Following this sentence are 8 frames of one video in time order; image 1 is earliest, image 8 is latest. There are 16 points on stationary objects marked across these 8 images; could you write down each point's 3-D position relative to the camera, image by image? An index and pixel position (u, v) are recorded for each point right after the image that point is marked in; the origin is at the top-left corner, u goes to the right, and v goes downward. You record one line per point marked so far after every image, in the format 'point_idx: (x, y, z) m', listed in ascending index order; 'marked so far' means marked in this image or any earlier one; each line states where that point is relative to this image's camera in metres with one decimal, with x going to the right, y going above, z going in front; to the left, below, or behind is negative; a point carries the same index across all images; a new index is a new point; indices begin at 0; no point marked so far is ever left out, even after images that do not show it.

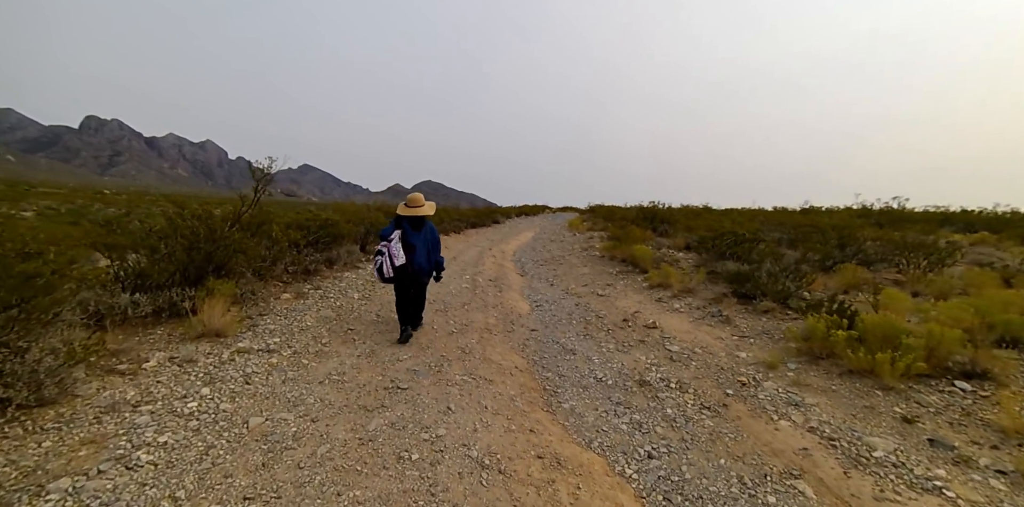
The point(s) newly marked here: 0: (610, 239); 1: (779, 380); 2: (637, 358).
0: (+4.0, +0.6, +18.3) m
1: (+3.3, -1.6, +5.5) m
2: (+1.8, -1.5, +6.5) m
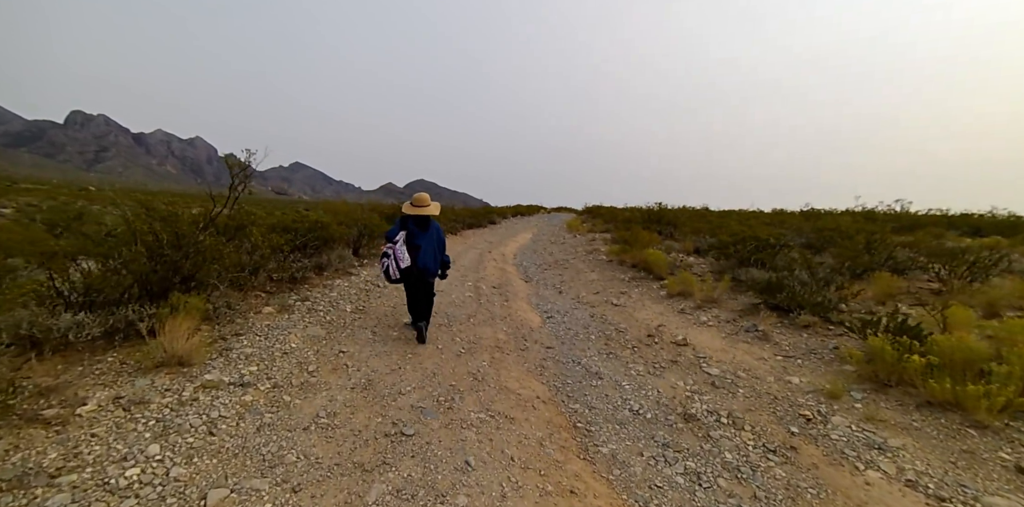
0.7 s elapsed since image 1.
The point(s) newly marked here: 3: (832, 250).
0: (+4.0, +0.5, +17.5) m
1: (+3.5, -1.7, +4.7) m
2: (+2.0, -1.6, +5.7) m
3: (+7.8, +0.1, +11.0) m
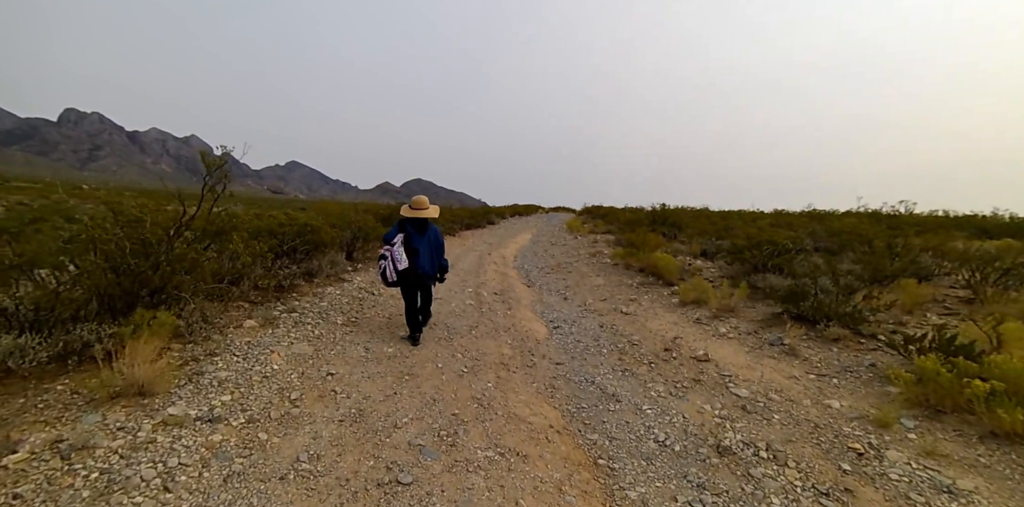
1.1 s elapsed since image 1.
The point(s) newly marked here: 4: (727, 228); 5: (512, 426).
0: (+4.1, +0.4, +17.0) m
1: (+3.6, -1.8, +4.2) m
2: (+2.1, -1.7, +5.1) m
3: (+7.9, 0.0, +10.5) m
4: (+8.9, +1.0, +18.6) m
5: (0.0, -1.6, +4.3) m
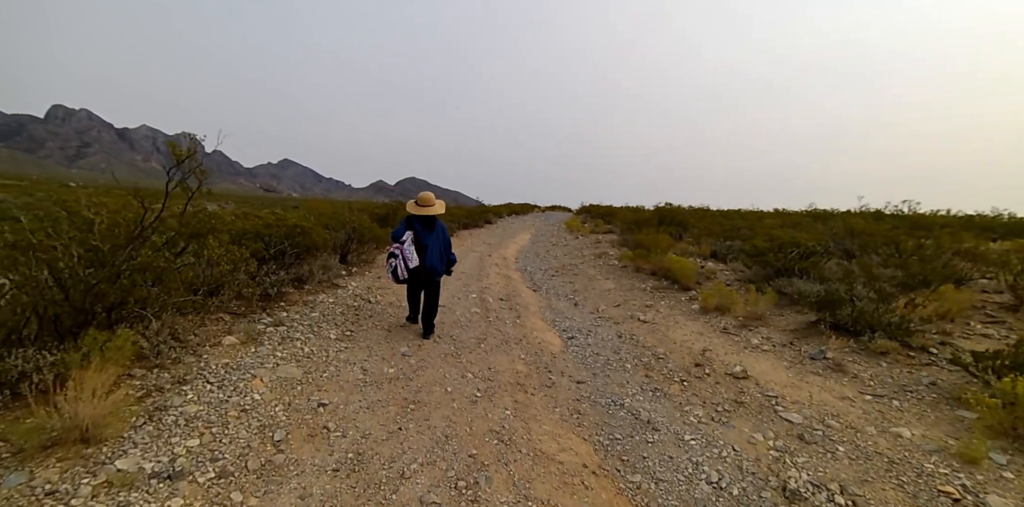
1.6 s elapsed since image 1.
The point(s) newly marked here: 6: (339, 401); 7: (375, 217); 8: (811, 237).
0: (+4.1, +0.3, +16.3) m
1: (+3.9, -1.9, +3.6) m
2: (+2.3, -1.8, +4.5) m
3: (+8.0, -0.1, +9.9) m
4: (+8.9, +1.0, +18.0) m
5: (+0.2, -1.7, +3.6) m
6: (-1.6, -1.3, +4.1) m
7: (-4.1, +1.1, +13.4) m
8: (+7.7, +0.4, +11.5) m
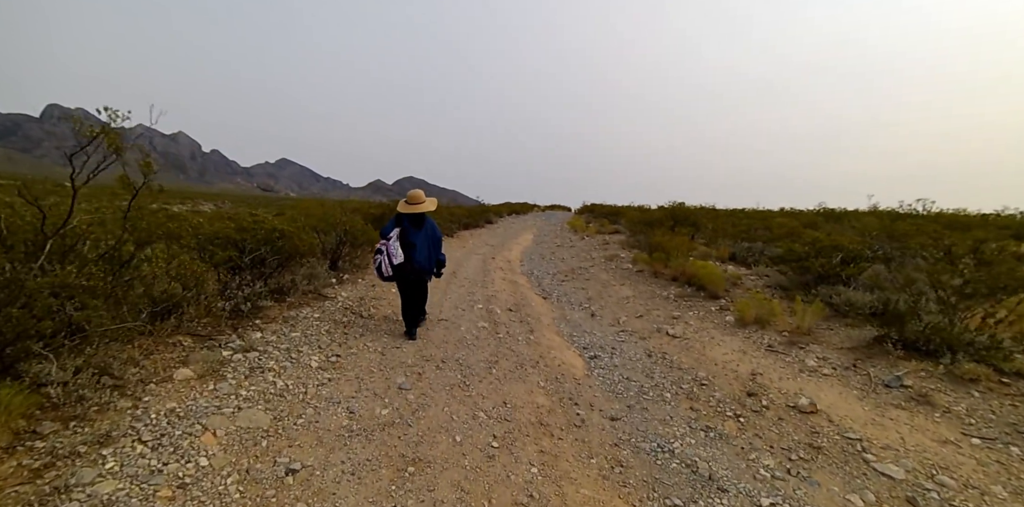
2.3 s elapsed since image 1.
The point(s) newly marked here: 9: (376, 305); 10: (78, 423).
0: (+4.2, +0.2, +15.4) m
1: (+4.1, -2.0, +2.6) m
2: (+2.6, -1.9, +3.5) m
3: (+8.2, -0.1, +9.0) m
4: (+9.1, +0.9, +17.1) m
5: (+0.4, -1.8, +2.6) m
6: (-1.4, -1.4, +3.1) m
7: (-3.9, +1.0, +12.4) m
8: (+7.8, +0.3, +10.6) m
9: (-2.2, -0.8, +7.2) m
10: (-3.0, -1.1, +3.1) m
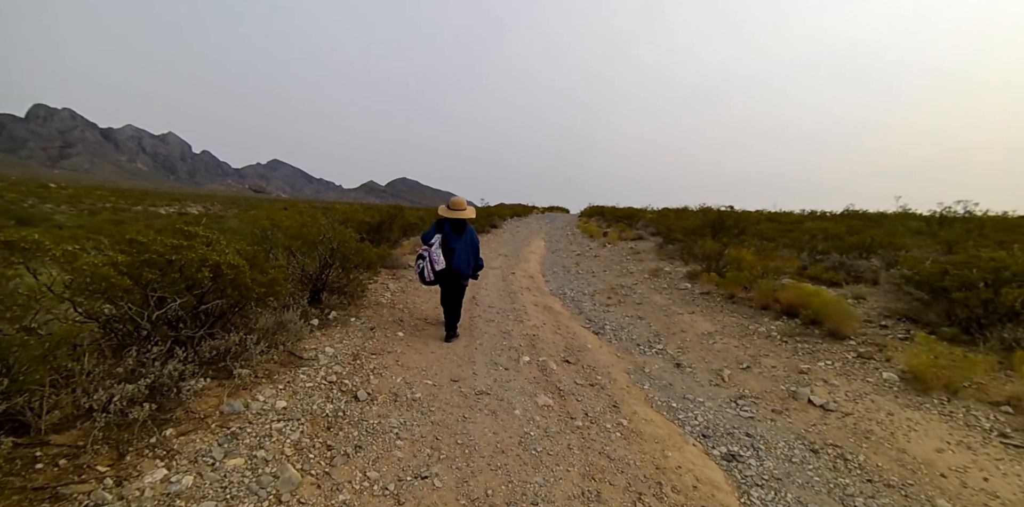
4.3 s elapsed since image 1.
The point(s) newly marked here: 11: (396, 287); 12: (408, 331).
0: (+4.9, -0.1, +13.0) m
1: (+5.0, -2.3, +0.2) m
2: (+3.4, -2.2, +1.1) m
3: (+8.9, -0.5, +6.7) m
4: (+9.6, +0.6, +14.8) m
5: (+1.3, -2.1, +0.2) m
6: (-0.5, -1.8, +0.7) m
7: (-3.2, +0.6, +9.9) m
8: (+8.5, 0.0, +8.3) m
9: (-1.4, -1.2, +4.7) m
10: (-2.1, -1.5, +0.6) m
11: (-2.2, -0.7, +8.3) m
12: (-1.4, -1.1, +6.2) m
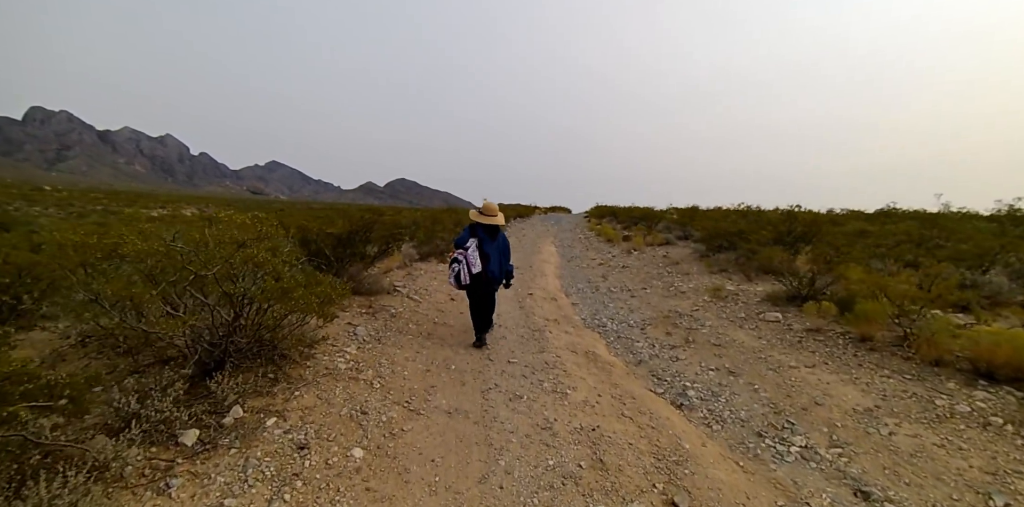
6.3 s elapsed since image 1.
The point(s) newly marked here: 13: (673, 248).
0: (+5.2, -0.4, +10.2) m
1: (+5.4, -2.6, -2.6) m
2: (+3.8, -2.5, -1.7) m
3: (+9.3, -0.7, +3.9) m
4: (+10.0, +0.4, +12.1) m
5: (+1.8, -2.4, -2.6) m
6: (-0.1, -2.1, -2.2) m
7: (-2.9, +0.2, +7.0) m
8: (+8.9, -0.2, +5.5) m
9: (-1.0, -1.5, +1.9) m
10: (-1.7, -1.8, -2.2) m
11: (-1.8, -1.0, +5.5) m
12: (-1.0, -1.4, +3.3) m
13: (+5.5, +0.2, +15.4) m
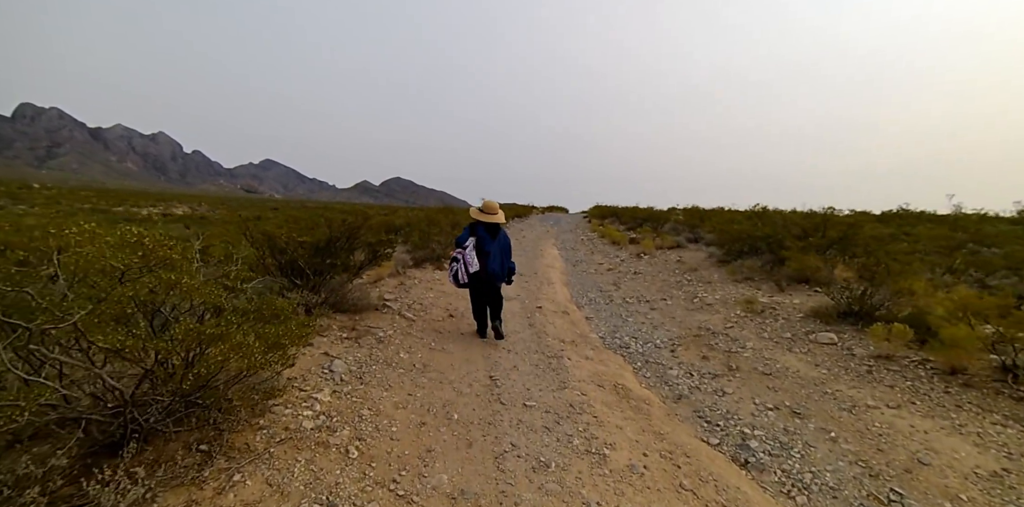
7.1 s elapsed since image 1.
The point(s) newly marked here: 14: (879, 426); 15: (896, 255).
0: (+5.3, -0.5, +9.2) m
1: (+5.7, -2.7, -3.6) m
2: (+4.1, -2.7, -2.7) m
3: (+9.5, -0.9, +2.9) m
4: (+10.0, +0.2, +11.1) m
5: (+2.0, -2.6, -3.7) m
6: (+0.2, -2.3, -3.3) m
7: (-2.7, +0.1, +5.9) m
8: (+9.1, -0.4, +4.5) m
9: (-0.8, -1.7, +0.8) m
10: (-1.4, -2.0, -3.3) m
11: (-1.6, -1.1, +4.3) m
12: (-0.8, -1.5, +2.2) m
13: (+5.6, +0.1, +14.4) m
14: (+3.5, -1.6, +4.4) m
15: (+7.9, -0.2, +9.5) m
